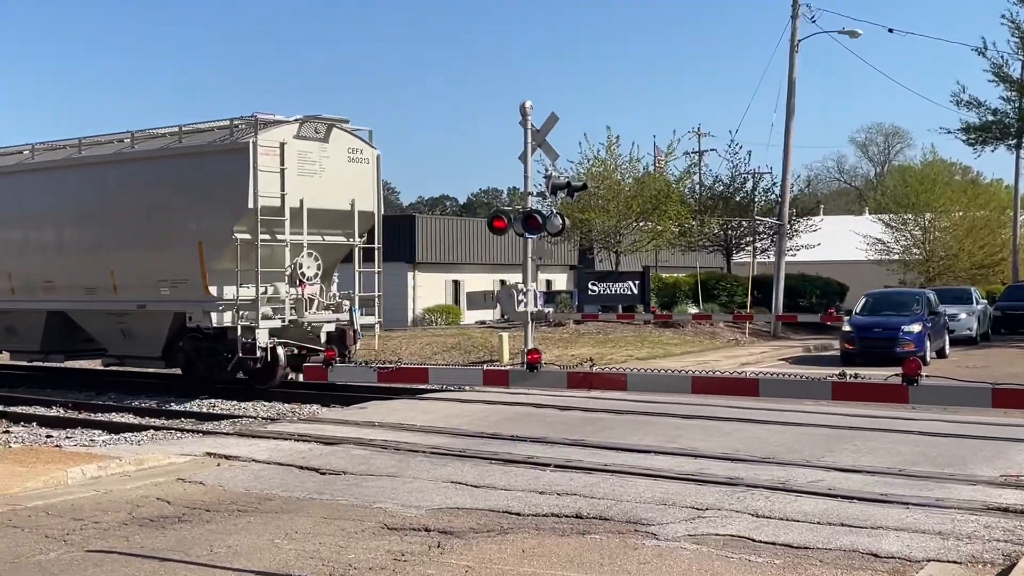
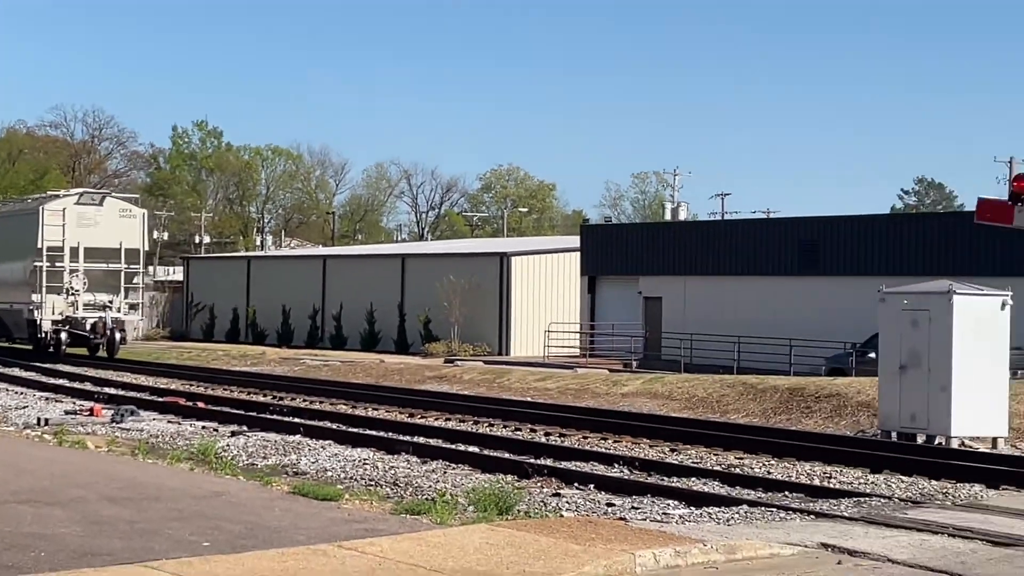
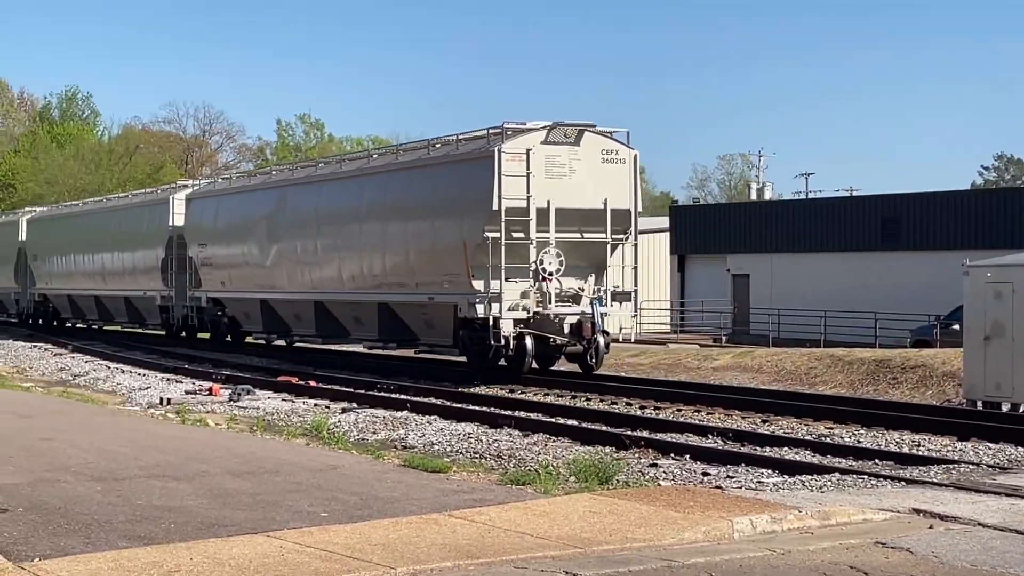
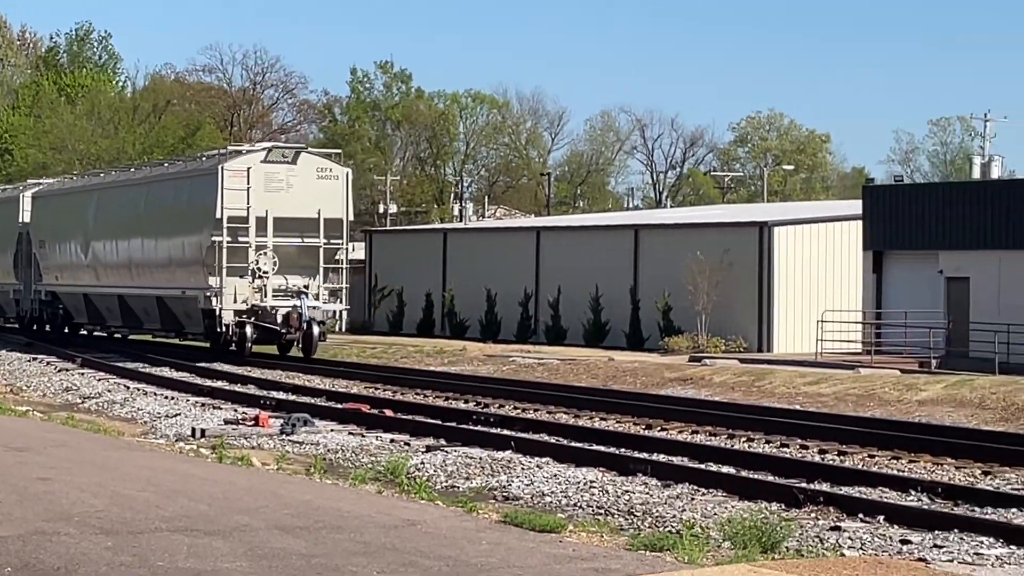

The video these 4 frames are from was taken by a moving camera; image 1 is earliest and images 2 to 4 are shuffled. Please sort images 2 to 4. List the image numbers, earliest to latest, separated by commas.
3, 4, 2
